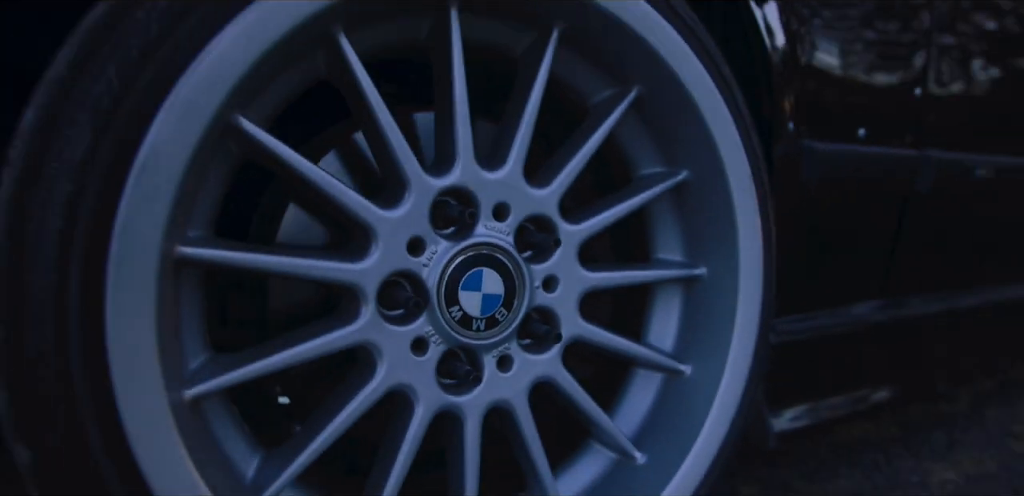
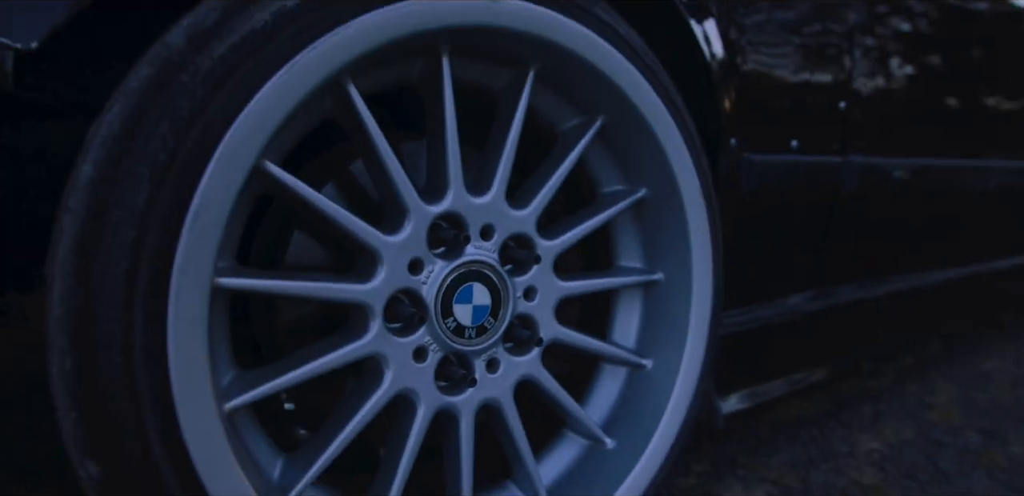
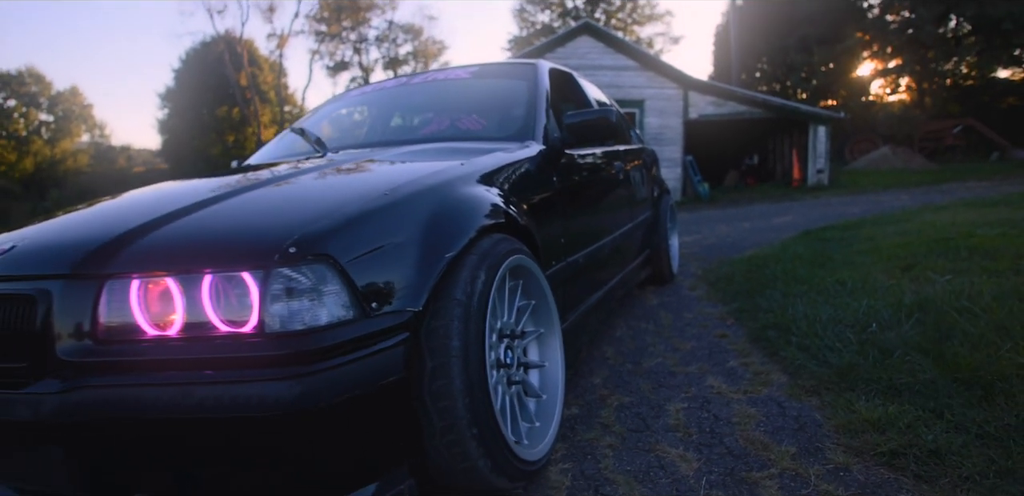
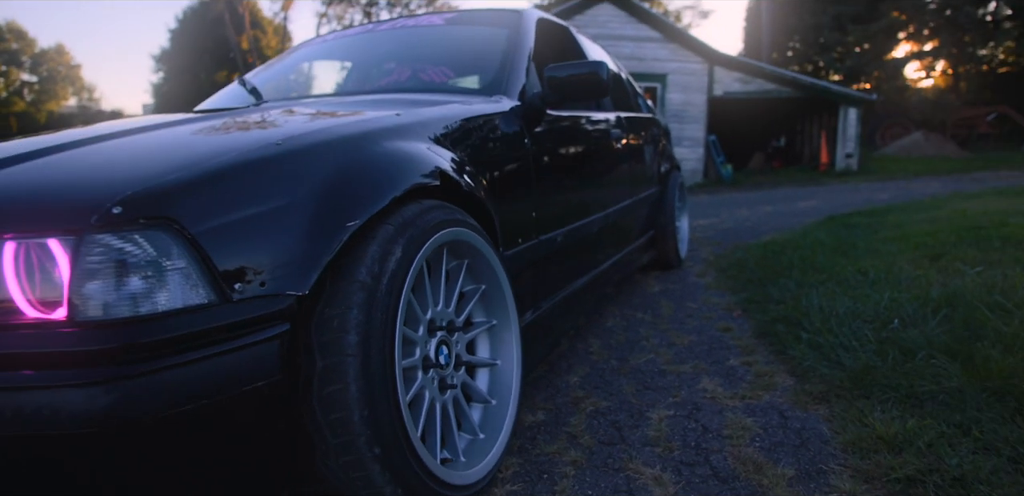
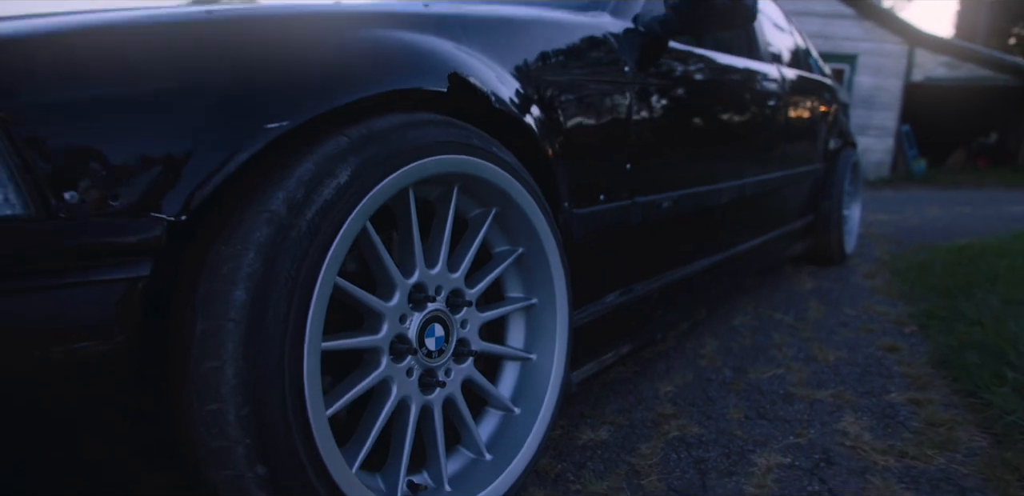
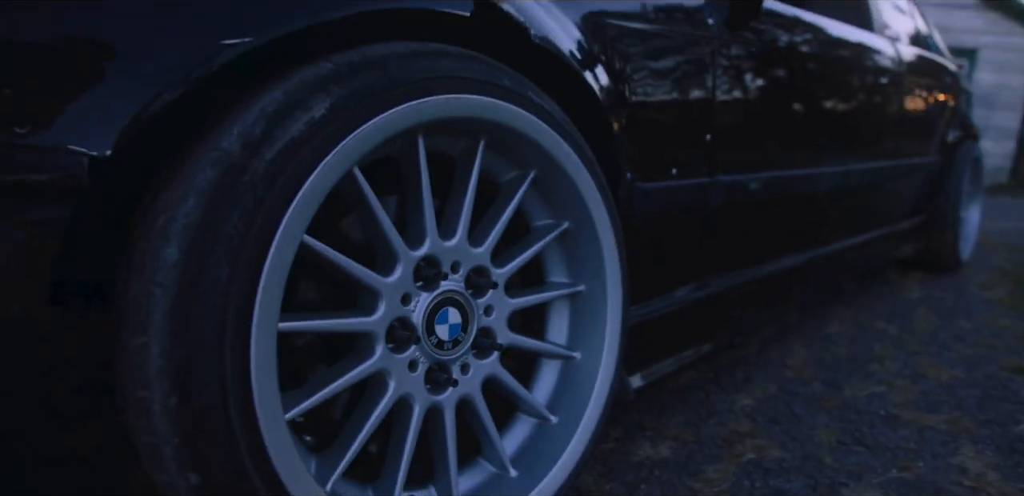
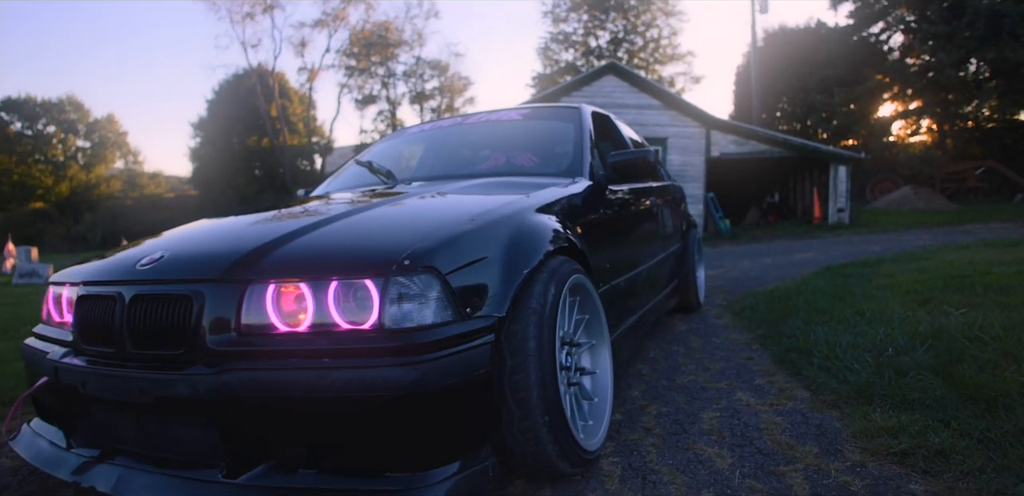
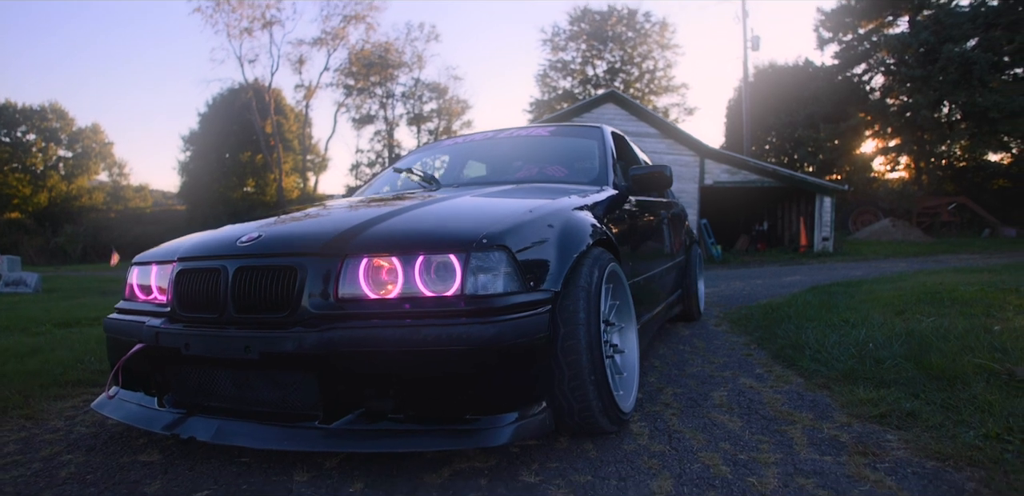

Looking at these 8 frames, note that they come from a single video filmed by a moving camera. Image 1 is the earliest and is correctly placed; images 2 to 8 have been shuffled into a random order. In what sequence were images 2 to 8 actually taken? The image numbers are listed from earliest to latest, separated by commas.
2, 6, 5, 4, 3, 7, 8
